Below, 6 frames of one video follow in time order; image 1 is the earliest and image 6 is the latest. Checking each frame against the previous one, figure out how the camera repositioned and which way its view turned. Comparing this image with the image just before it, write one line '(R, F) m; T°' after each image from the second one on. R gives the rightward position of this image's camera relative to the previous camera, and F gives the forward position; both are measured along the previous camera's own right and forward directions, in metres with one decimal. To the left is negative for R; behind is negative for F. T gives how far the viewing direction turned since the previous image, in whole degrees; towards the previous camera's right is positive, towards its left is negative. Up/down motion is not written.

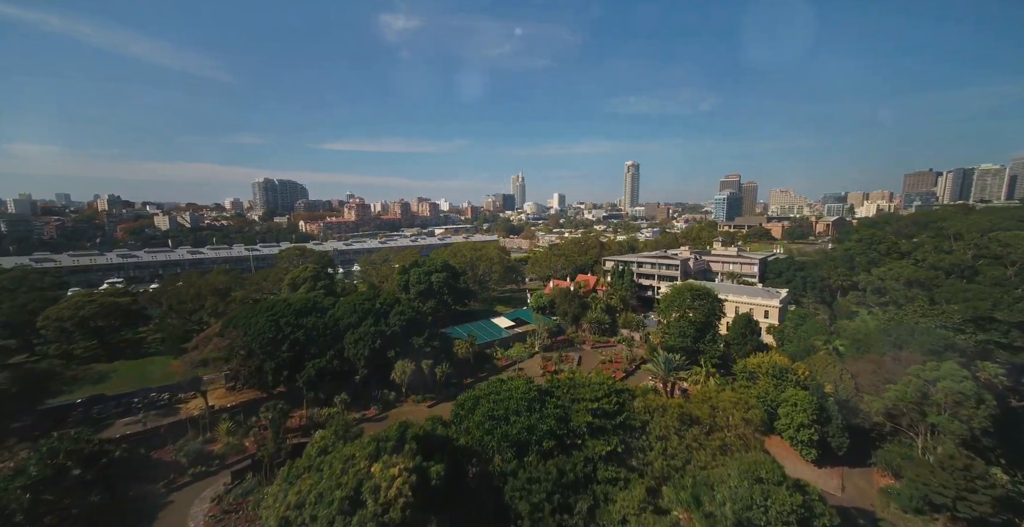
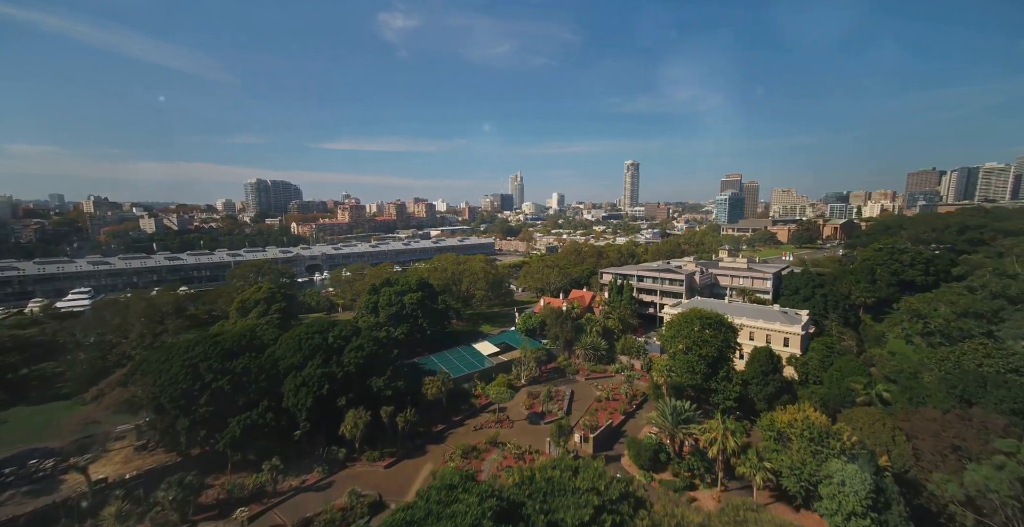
(+0.9, +3.4) m; 0°
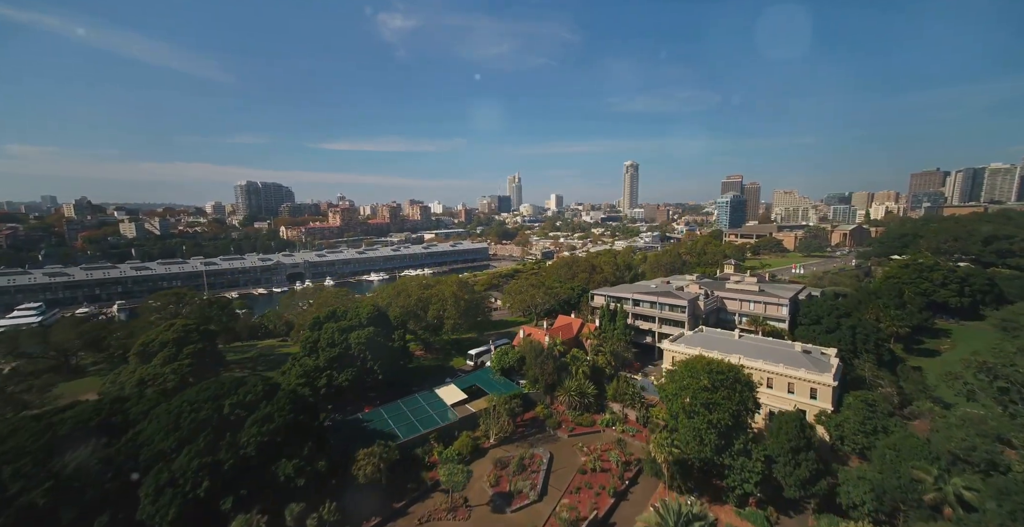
(+1.4, +4.2) m; 0°
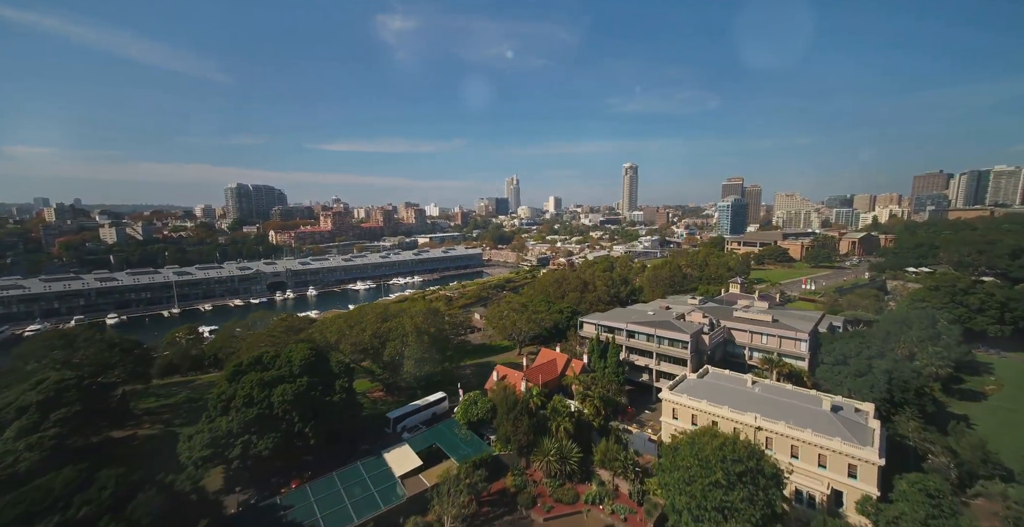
(+1.3, +3.9) m; 0°
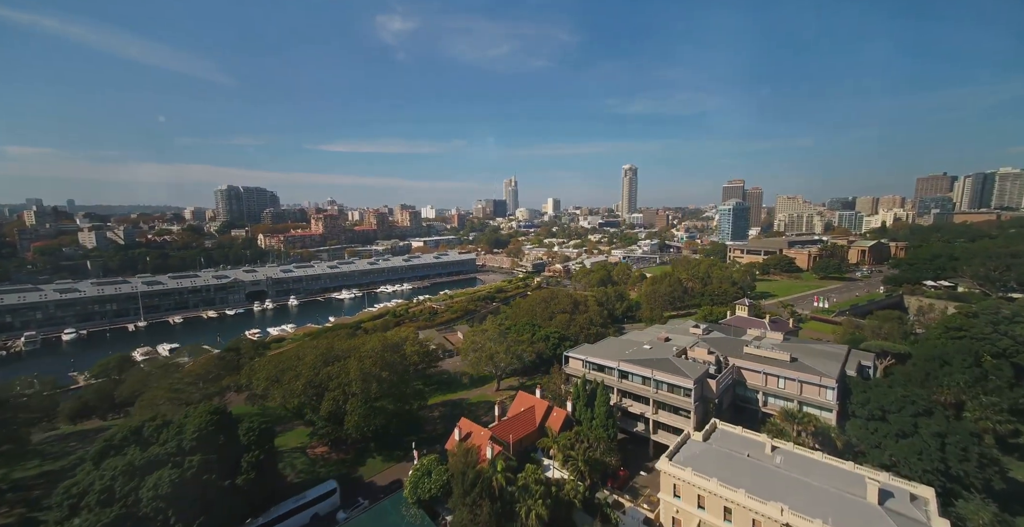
(+1.3, +3.9) m; 0°
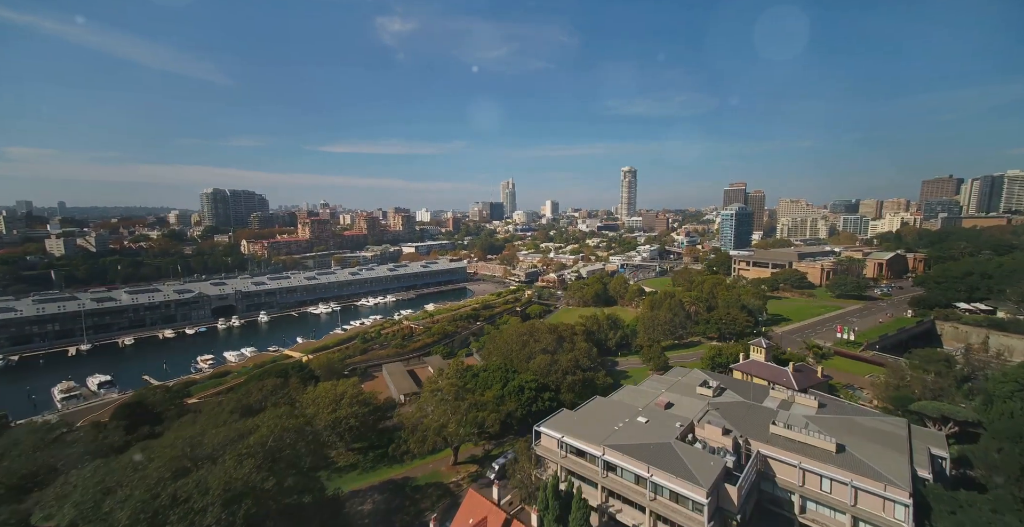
(+1.8, +5.6) m; 0°
